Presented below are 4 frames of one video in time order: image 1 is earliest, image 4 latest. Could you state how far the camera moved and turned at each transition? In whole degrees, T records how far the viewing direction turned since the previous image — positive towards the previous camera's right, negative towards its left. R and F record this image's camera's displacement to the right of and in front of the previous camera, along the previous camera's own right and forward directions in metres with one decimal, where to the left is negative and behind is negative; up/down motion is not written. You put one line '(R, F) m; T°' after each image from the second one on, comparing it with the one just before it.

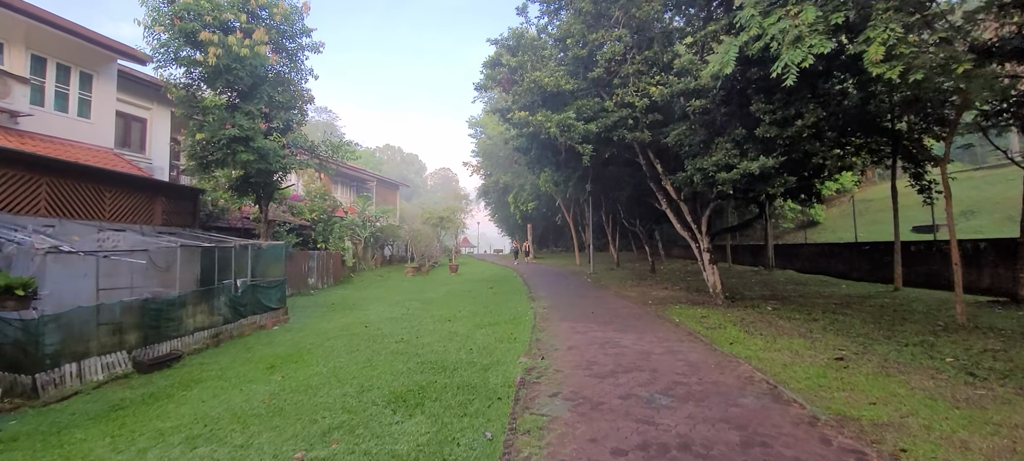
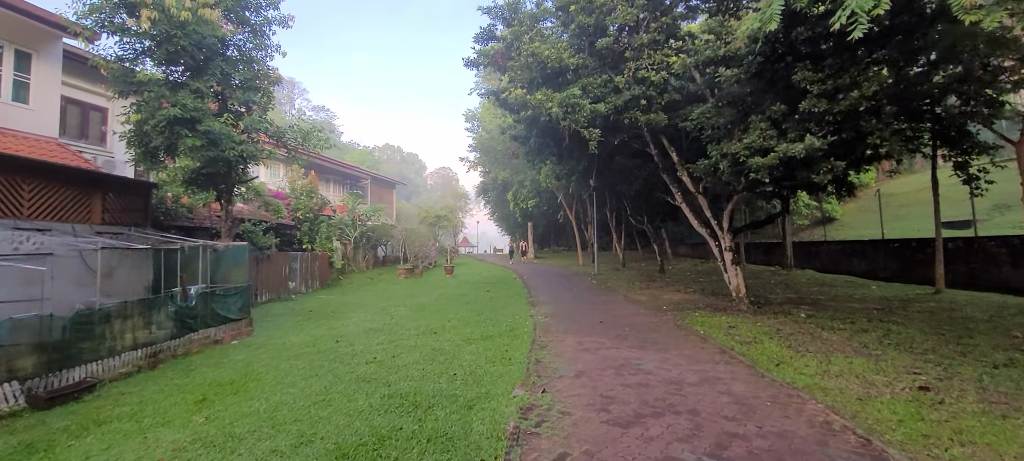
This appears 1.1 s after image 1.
(+0.1, +1.5) m; 0°
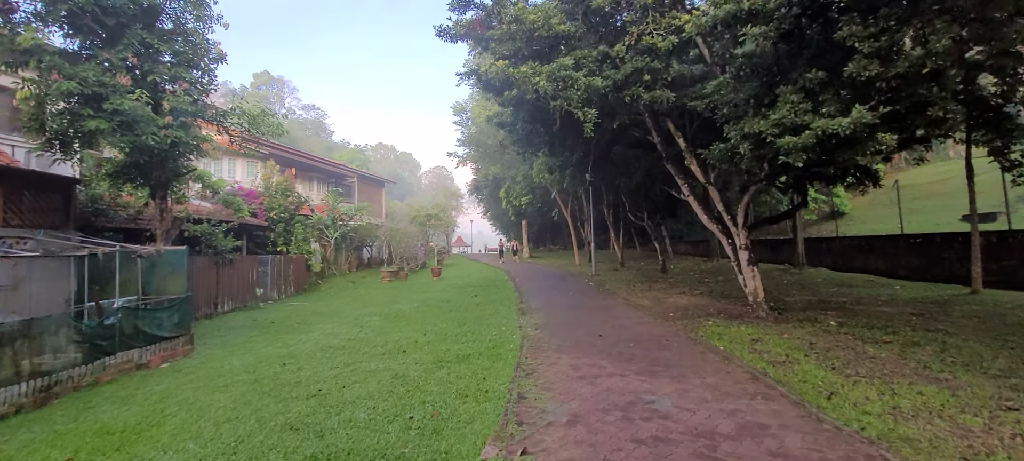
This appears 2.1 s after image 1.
(+0.2, +1.5) m; 0°
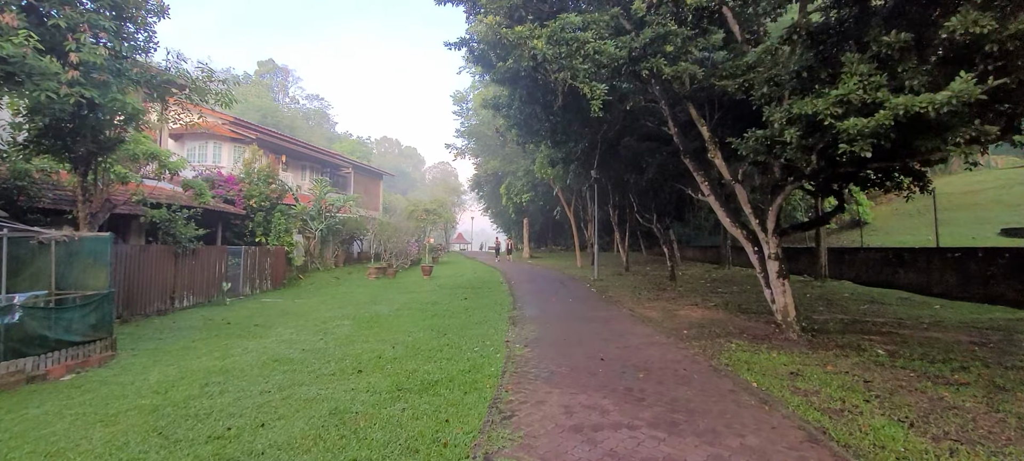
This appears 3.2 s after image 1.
(+0.2, +1.5) m; 0°
